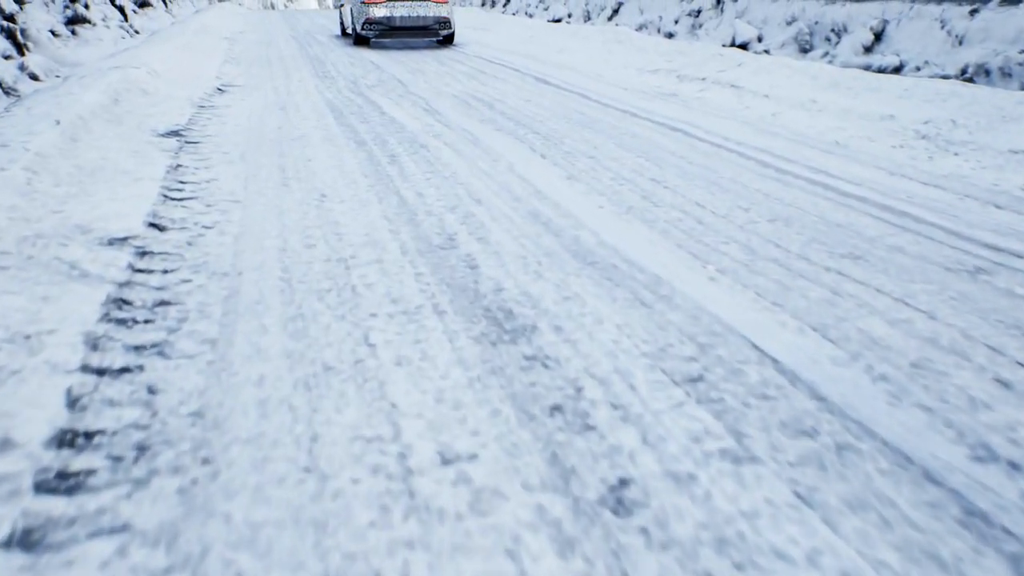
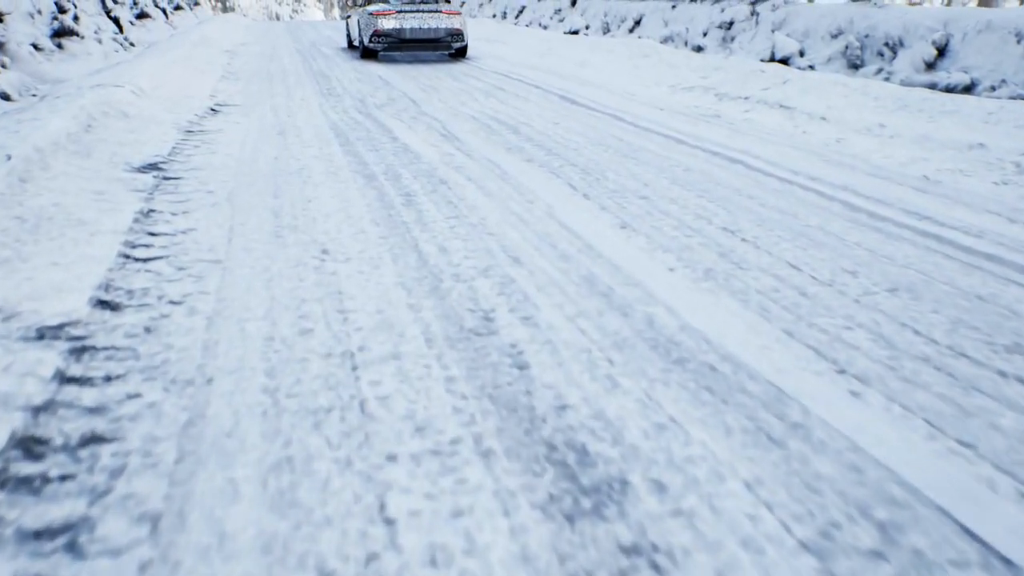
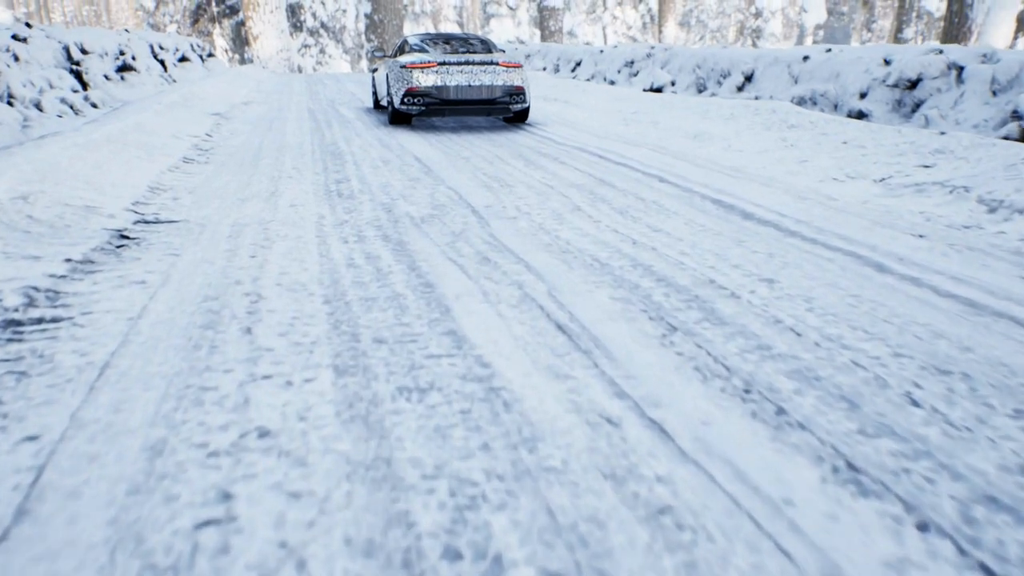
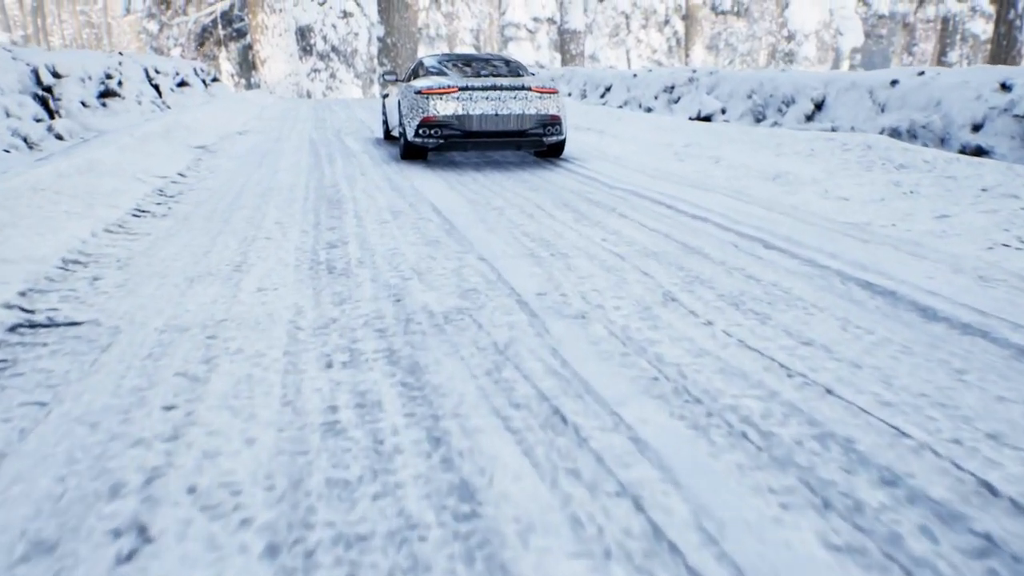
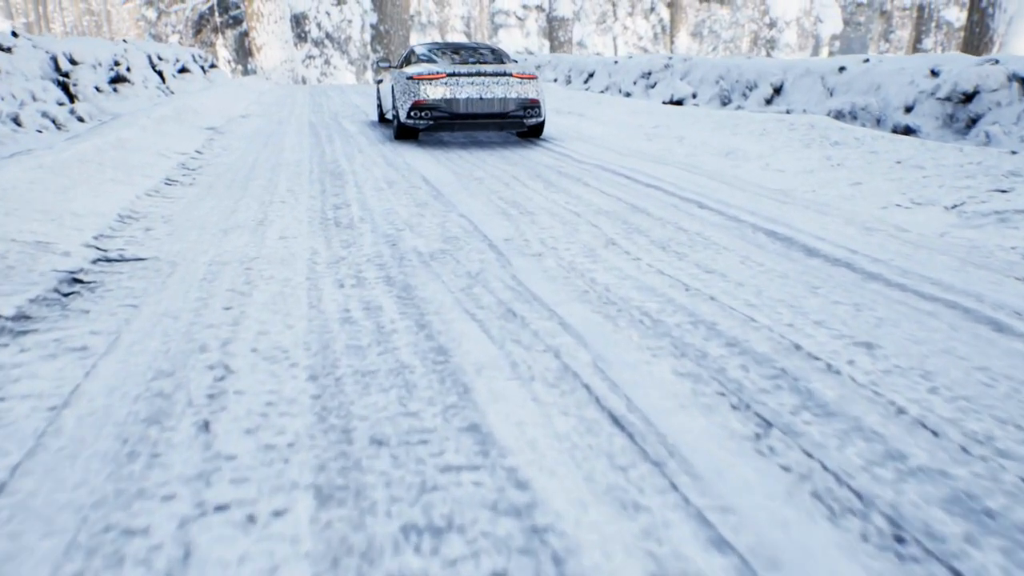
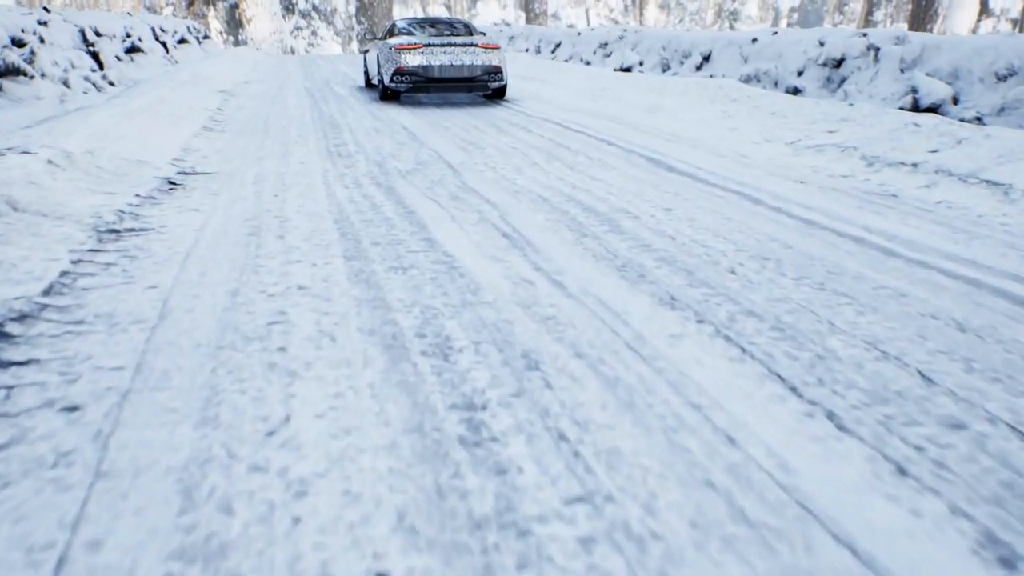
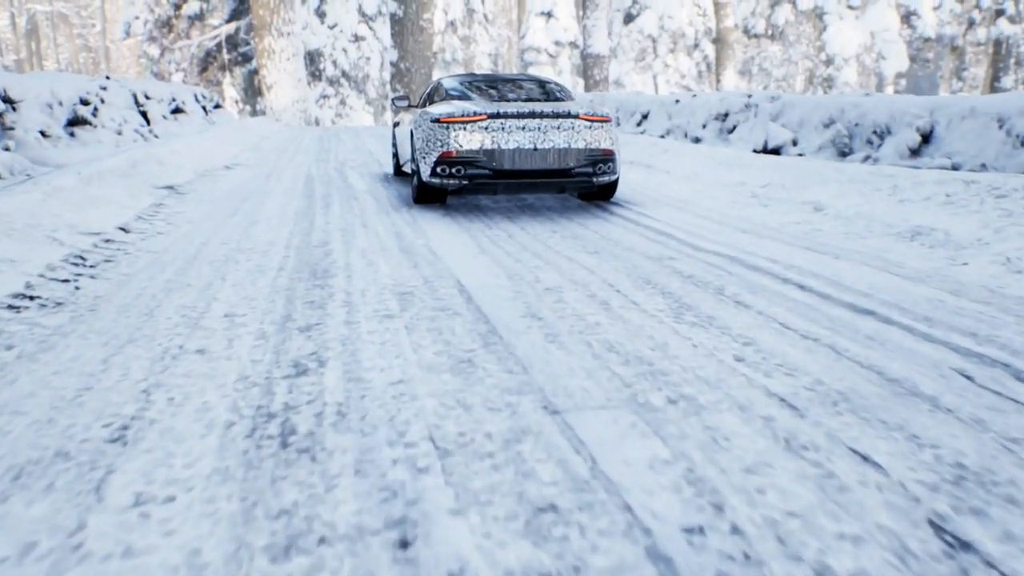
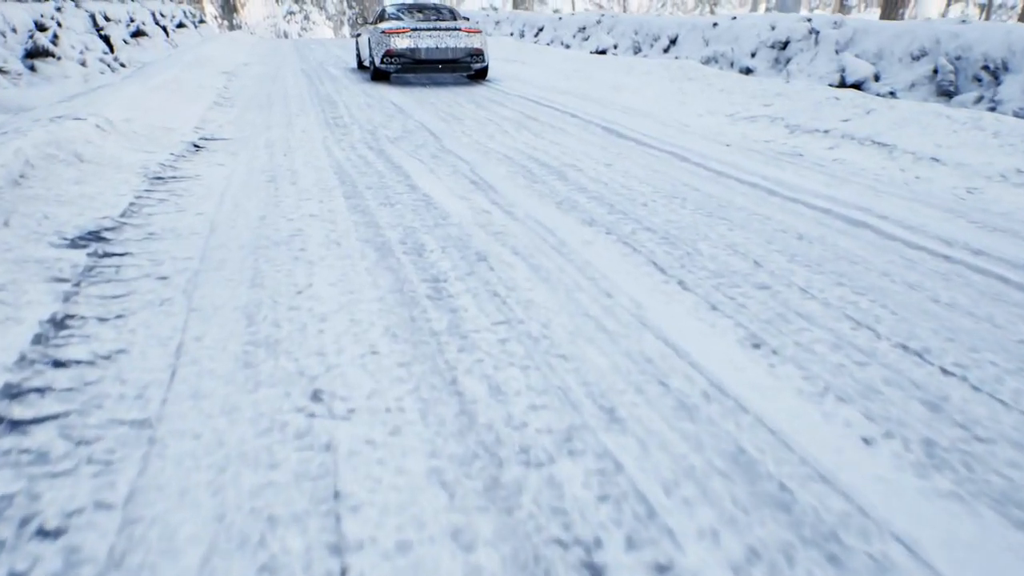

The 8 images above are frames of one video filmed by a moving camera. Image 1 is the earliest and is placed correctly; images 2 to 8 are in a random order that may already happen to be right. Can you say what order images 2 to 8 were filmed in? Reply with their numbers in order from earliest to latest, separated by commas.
2, 8, 6, 3, 5, 4, 7
